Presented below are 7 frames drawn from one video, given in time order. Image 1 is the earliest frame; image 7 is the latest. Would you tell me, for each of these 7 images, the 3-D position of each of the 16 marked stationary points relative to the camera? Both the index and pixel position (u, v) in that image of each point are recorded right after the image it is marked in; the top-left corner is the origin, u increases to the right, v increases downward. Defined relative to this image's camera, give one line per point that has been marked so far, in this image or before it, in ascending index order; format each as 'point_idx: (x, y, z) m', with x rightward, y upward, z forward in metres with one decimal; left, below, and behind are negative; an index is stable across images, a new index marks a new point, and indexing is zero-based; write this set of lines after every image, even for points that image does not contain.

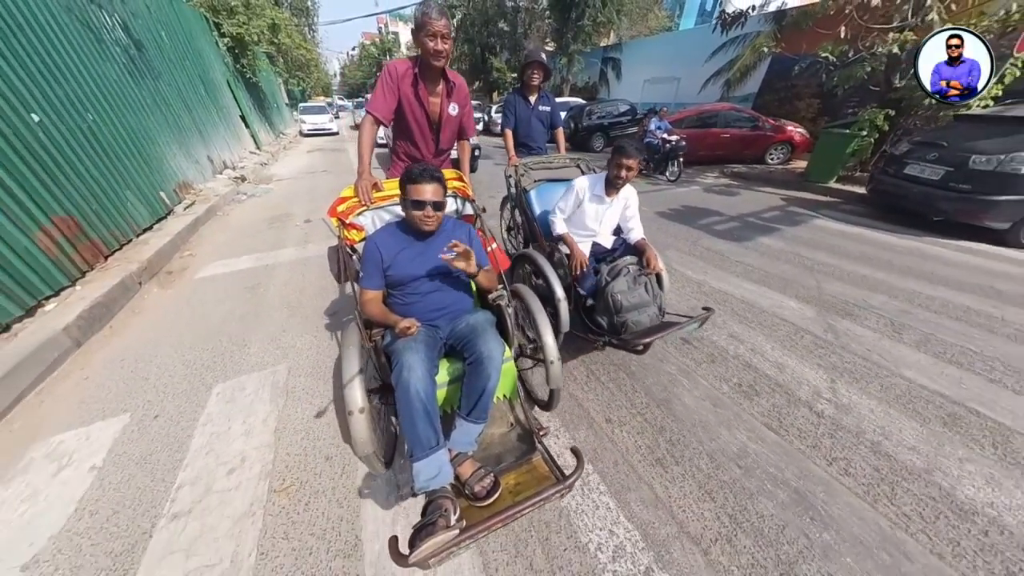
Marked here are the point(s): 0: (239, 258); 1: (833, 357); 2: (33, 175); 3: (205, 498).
0: (-3.1, +0.3, +4.7) m
1: (+2.1, -0.5, +2.7) m
2: (-4.0, +1.0, +3.5) m
3: (-1.4, -0.9, +1.9) m
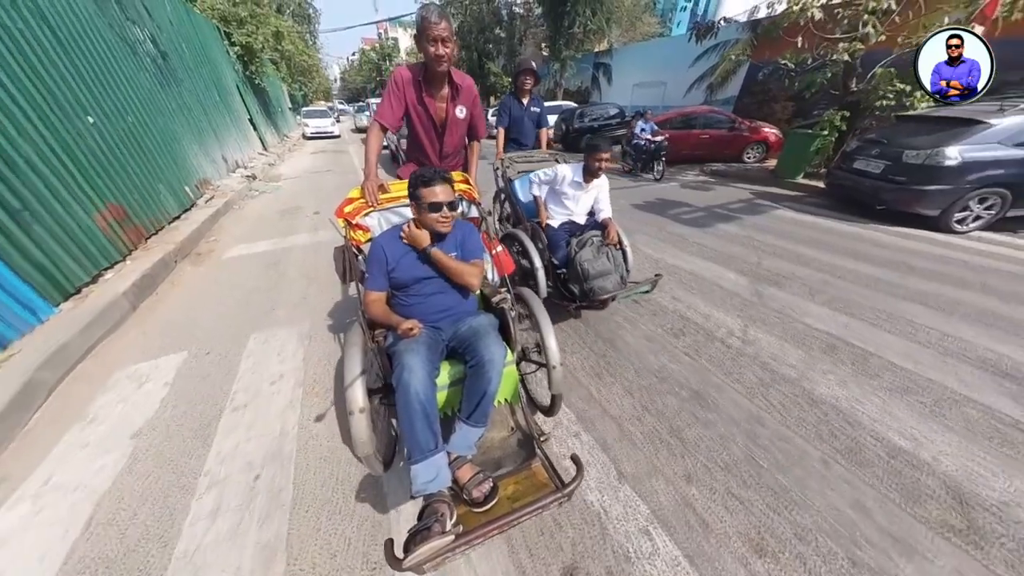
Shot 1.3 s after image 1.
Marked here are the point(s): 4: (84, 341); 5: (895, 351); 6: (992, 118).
0: (-3.3, +0.6, +5.4) m
1: (+1.9, -0.2, +3.4) m
2: (-4.2, +1.2, +4.1) m
3: (-1.5, -0.7, +2.5) m
4: (-3.1, -0.4, +3.0) m
5: (+2.6, -0.4, +2.8) m
6: (+5.9, +2.1, +5.1) m
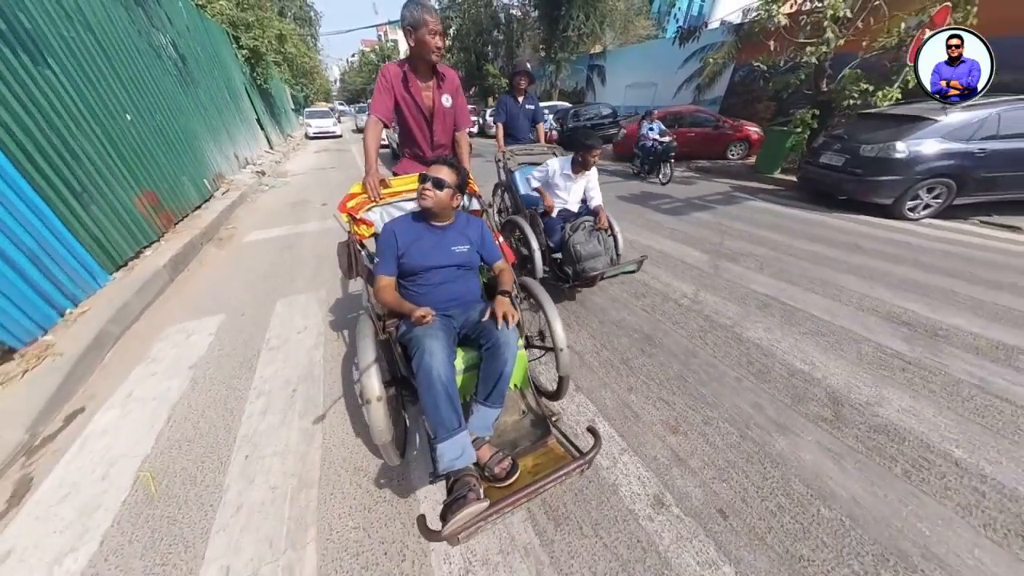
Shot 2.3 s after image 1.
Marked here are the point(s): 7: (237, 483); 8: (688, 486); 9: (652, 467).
0: (-3.4, +0.8, +5.9) m
1: (+1.8, +0.1, +3.9) m
2: (-4.3, +1.5, +4.7) m
3: (-1.6, -0.4, +3.1) m
4: (-3.2, -0.1, +3.5) m
5: (+2.4, -0.2, +3.3) m
6: (+5.7, +2.4, +5.7) m
7: (-1.2, -0.9, +1.9) m
8: (+0.8, -0.9, +1.8) m
9: (+0.6, -0.8, +1.9) m
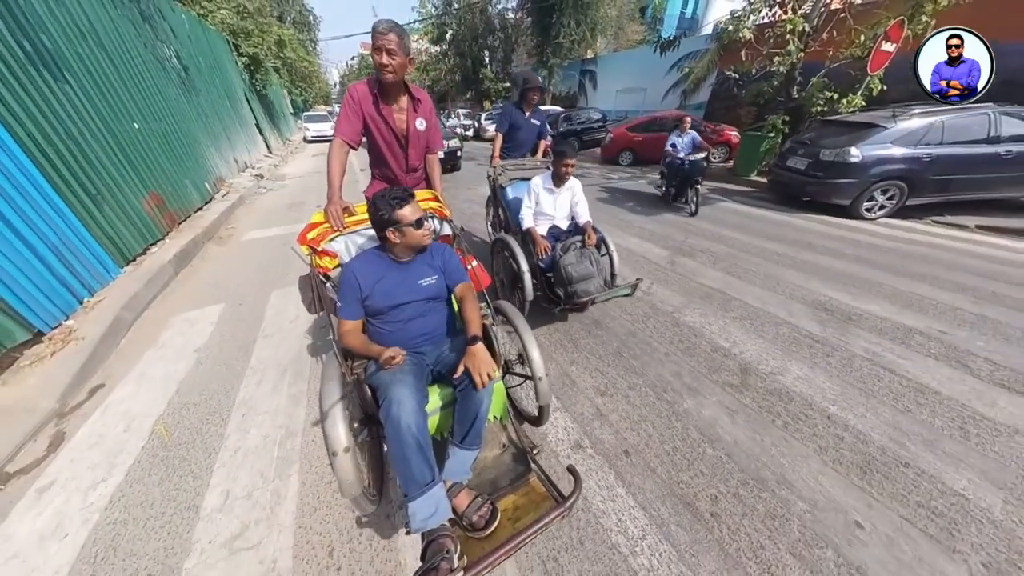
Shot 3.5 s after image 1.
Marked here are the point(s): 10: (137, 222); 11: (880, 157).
0: (-3.7, +0.9, +6.3) m
1: (+1.6, +0.1, +4.3) m
2: (-4.6, +1.5, +5.1) m
3: (-1.9, -0.3, +3.5) m
4: (-3.4, -0.1, +3.9) m
5: (+2.2, -0.1, +3.7) m
6: (+5.5, +2.4, +6.1) m
7: (-1.5, -0.8, +2.3) m
8: (+0.5, -0.8, +2.2) m
9: (+0.4, -0.7, +2.3) m
10: (-4.2, +0.8, +4.7) m
11: (+5.4, +1.9, +6.0) m
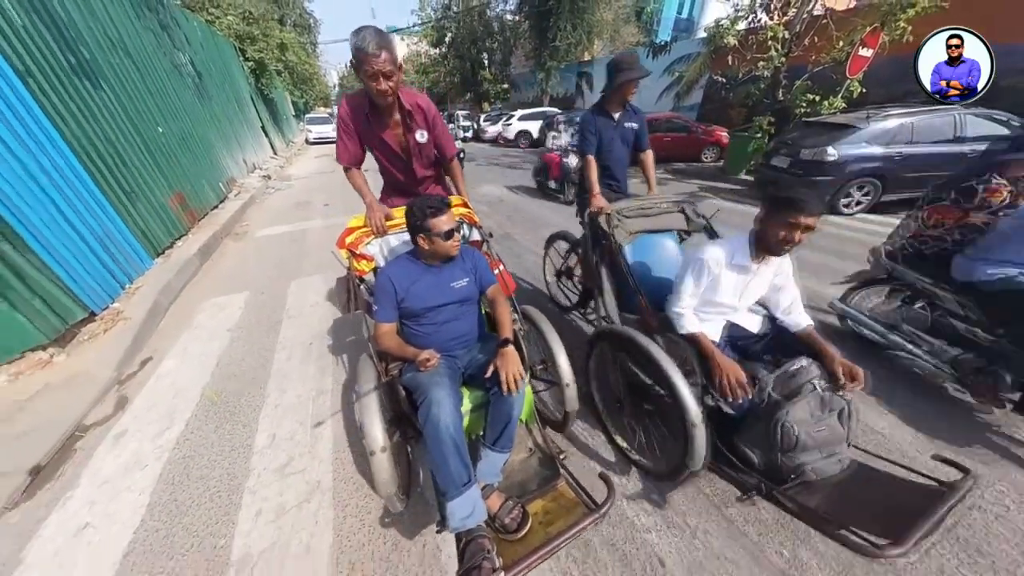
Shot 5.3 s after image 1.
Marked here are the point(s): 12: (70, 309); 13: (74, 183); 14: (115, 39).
0: (-3.7, +1.0, +6.7) m
1: (+1.5, +0.3, +4.7) m
2: (-4.6, +1.6, +5.5) m
3: (-1.9, -0.2, +3.9) m
4: (-3.5, +0.1, +4.3) m
5: (+2.1, +0.1, +4.1) m
6: (+5.4, +2.6, +6.5) m
7: (-1.5, -0.7, +2.7) m
8: (+0.5, -0.6, +2.6) m
9: (+0.3, -0.6, +2.7) m
10: (-4.3, +0.9, +5.1) m
11: (+5.3, +2.0, +6.5) m
12: (-3.4, -0.2, +3.2) m
13: (-3.8, +0.9, +3.6) m
14: (-5.0, +3.1, +5.2) m
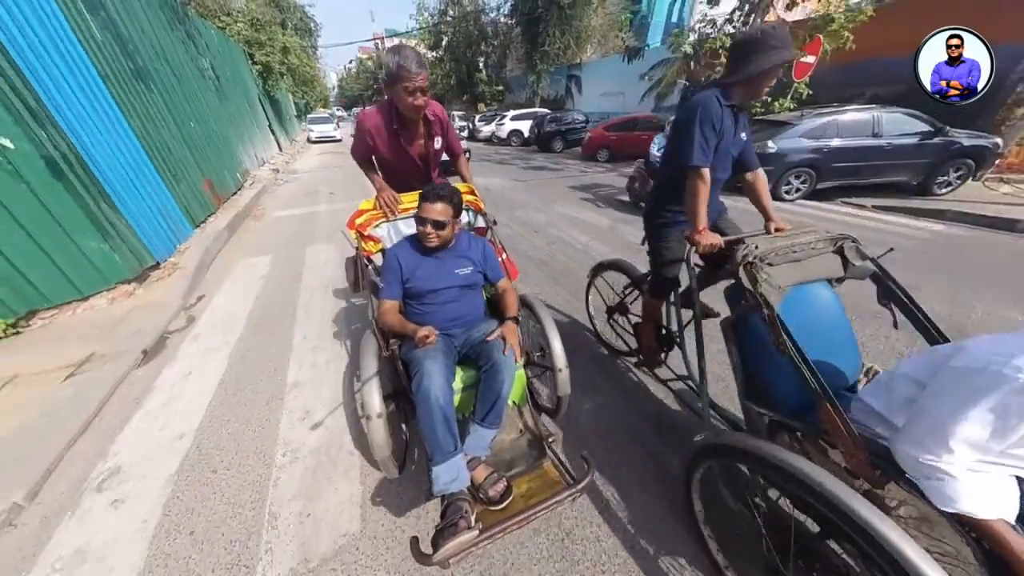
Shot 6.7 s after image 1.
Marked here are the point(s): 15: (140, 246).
0: (-4.0, +1.4, +7.7) m
1: (+1.2, +0.7, +5.7) m
2: (-4.9, +2.1, +6.5) m
3: (-2.3, +0.2, +4.8) m
4: (-3.8, +0.5, +5.3) m
5: (+1.8, +0.5, +5.1) m
6: (+5.1, +3.0, +7.5) m
7: (-1.8, -0.2, +3.6) m
8: (+0.2, -0.2, +3.6) m
9: (0.0, -0.1, +3.7) m
10: (-4.6, +1.3, +6.1) m
11: (+5.0, +2.5, +7.5) m
12: (-3.7, +0.3, +4.2) m
13: (-4.1, +1.4, +4.6) m
14: (-5.3, +3.6, +6.2) m
15: (-3.7, +0.4, +4.1) m
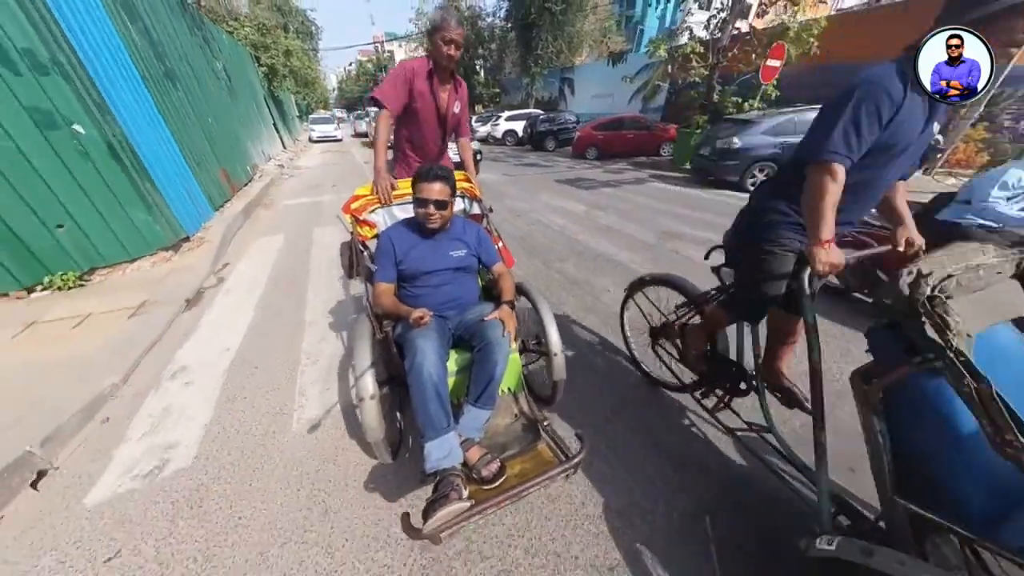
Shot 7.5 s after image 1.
0: (-4.3, +1.8, +8.4) m
1: (+1.0, +1.1, +6.4) m
2: (-5.1, +2.4, +7.2) m
3: (-2.5, +0.6, +5.5) m
4: (-4.0, +0.9, +5.9) m
5: (+1.6, +0.9, +5.8) m
6: (+4.9, +3.3, +8.2) m
7: (-2.1, +0.1, +4.3) m
8: (-0.1, +0.2, +4.3) m
9: (-0.2, +0.2, +4.4) m
10: (-4.8, +1.7, +6.7) m
11: (+4.8, +2.8, +8.2) m
12: (-3.9, +0.7, +4.8) m
13: (-4.3, +1.7, +5.3) m
14: (-5.5, +3.9, +6.9) m
15: (-3.9, +0.8, +4.8) m
